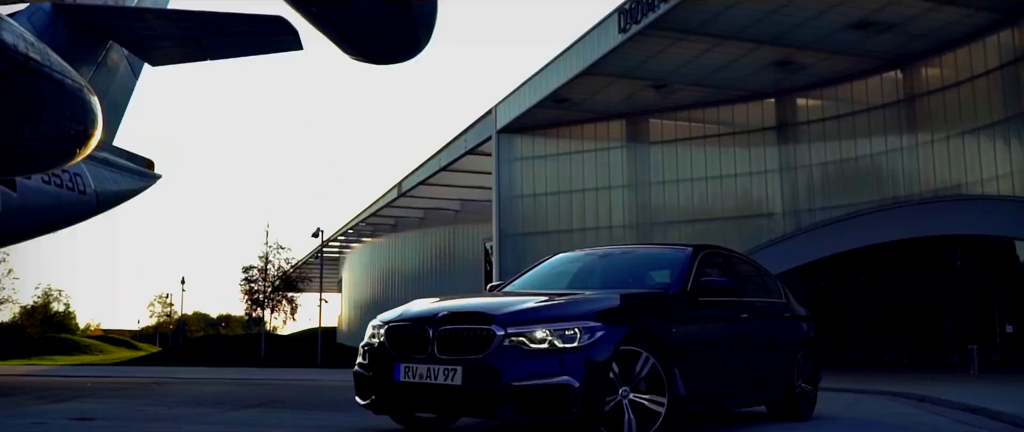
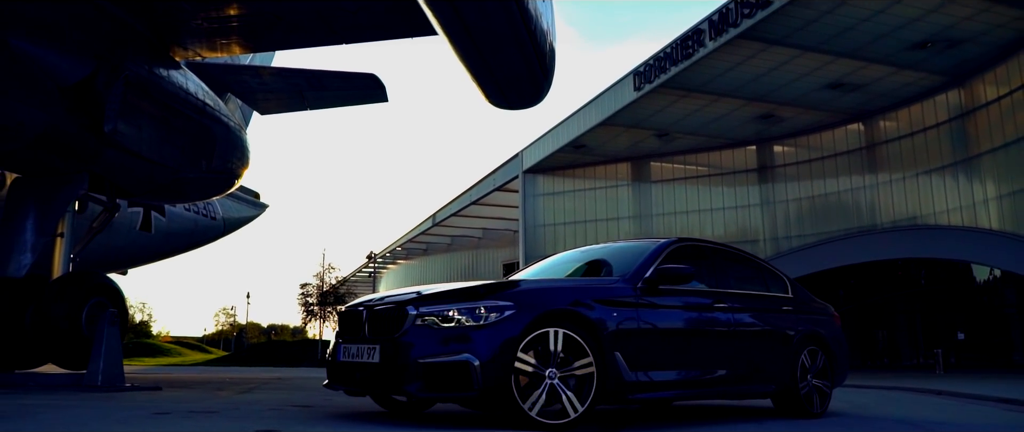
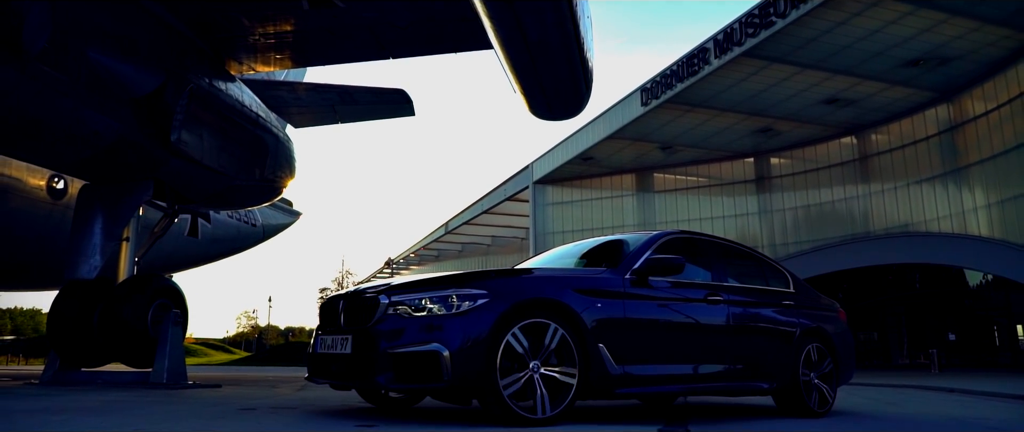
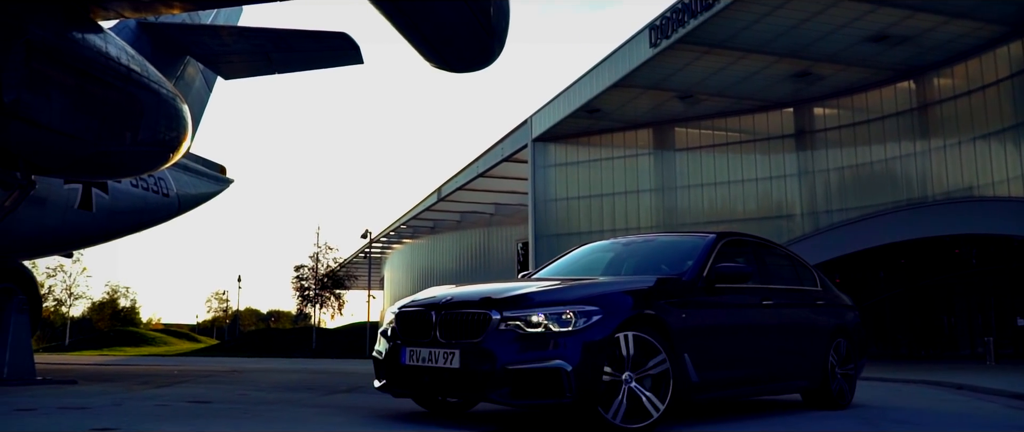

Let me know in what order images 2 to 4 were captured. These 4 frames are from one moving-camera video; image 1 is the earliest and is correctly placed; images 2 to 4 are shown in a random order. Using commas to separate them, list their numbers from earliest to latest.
4, 2, 3
